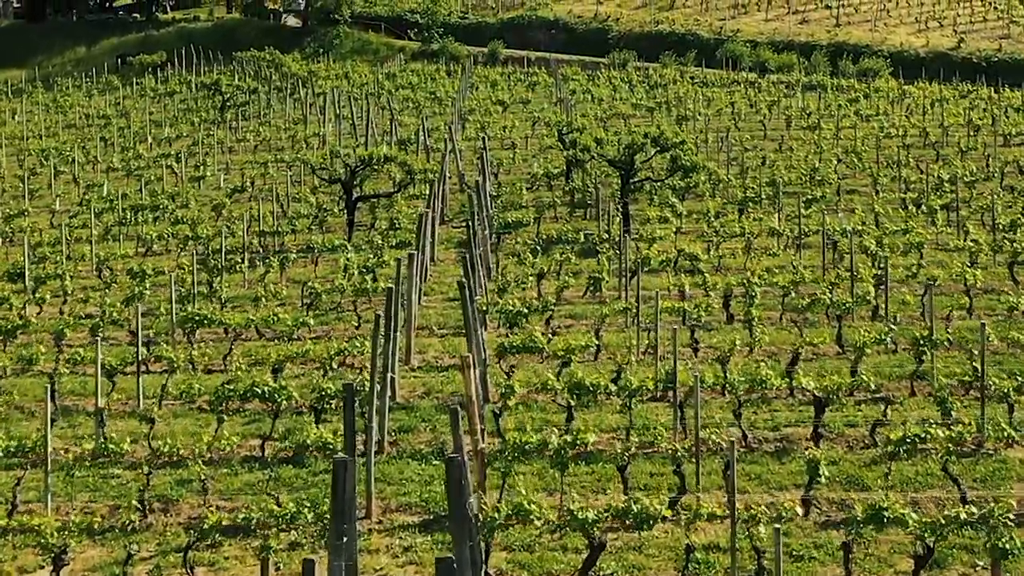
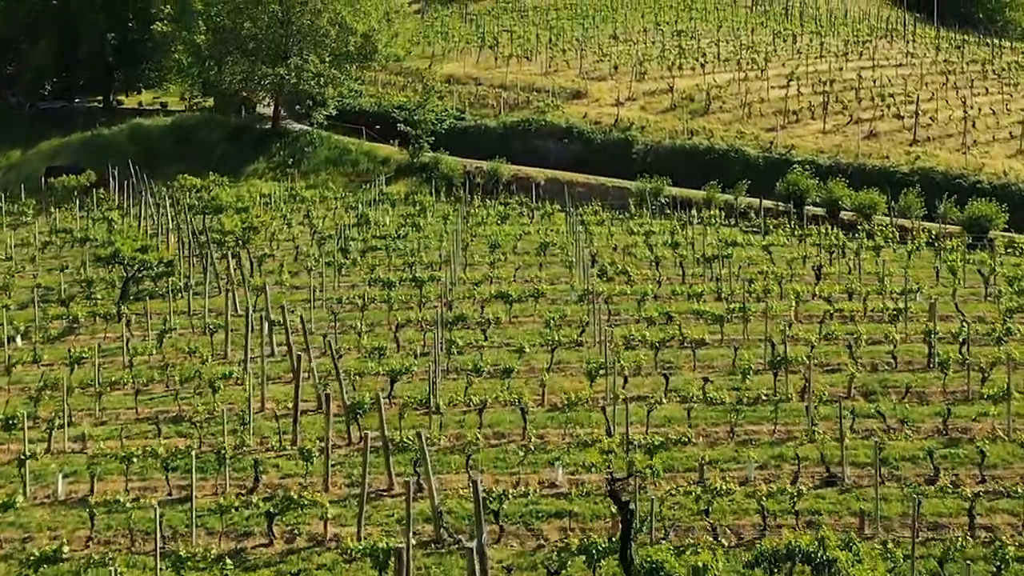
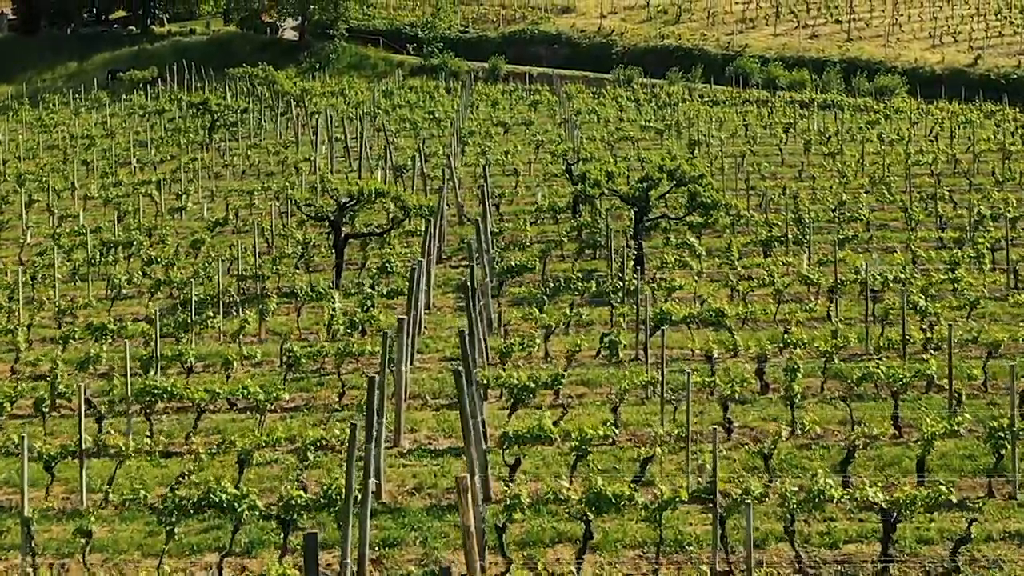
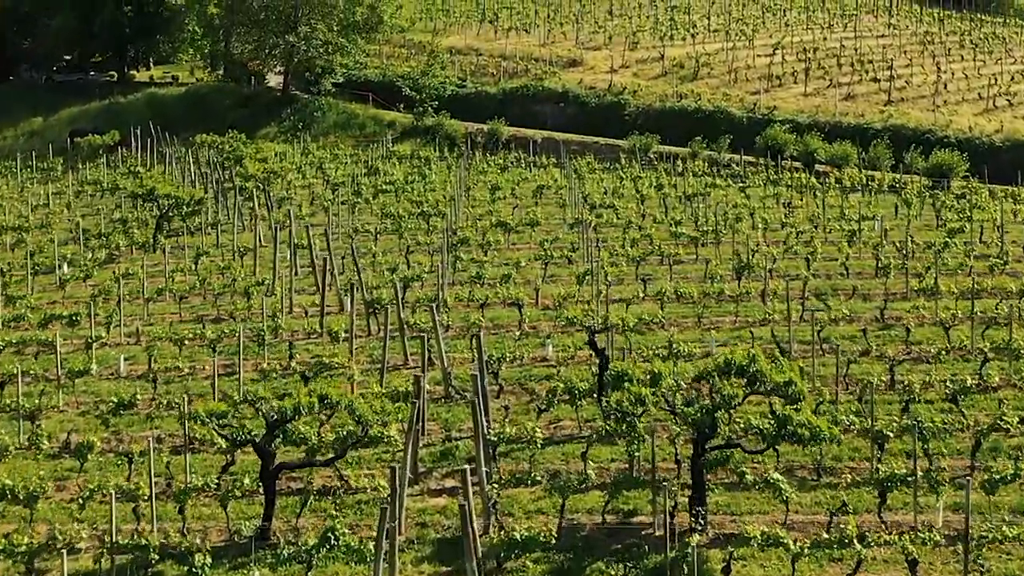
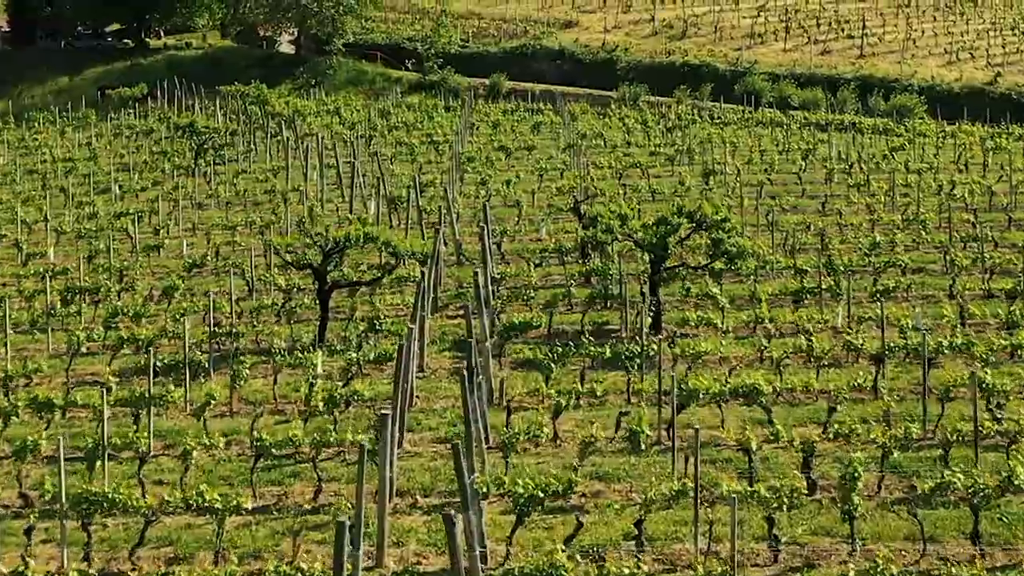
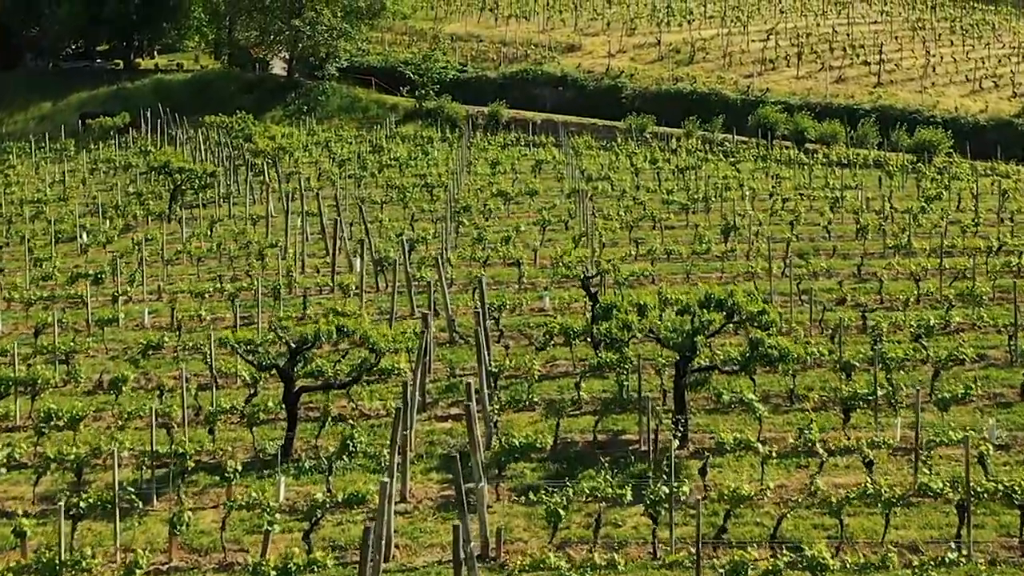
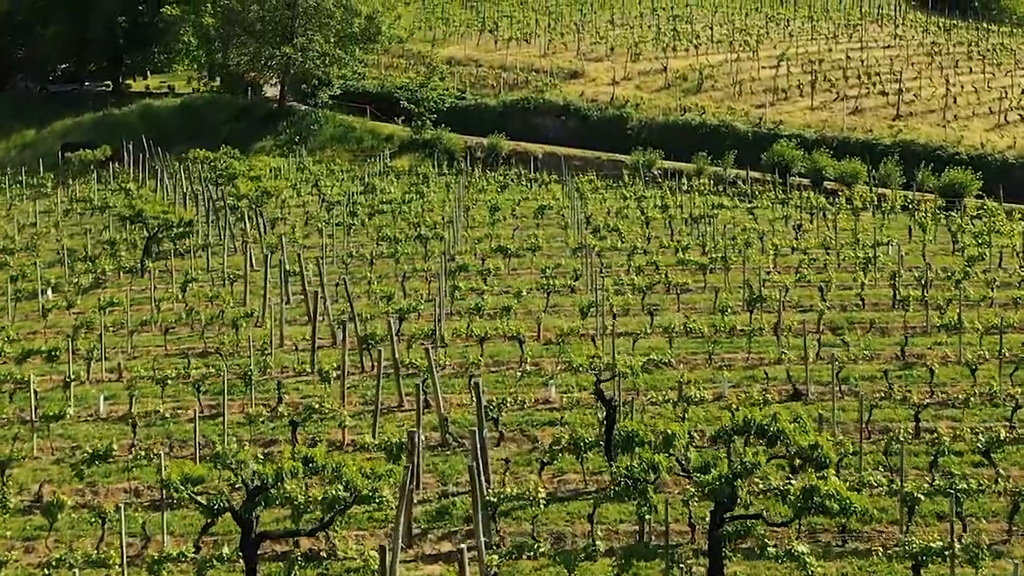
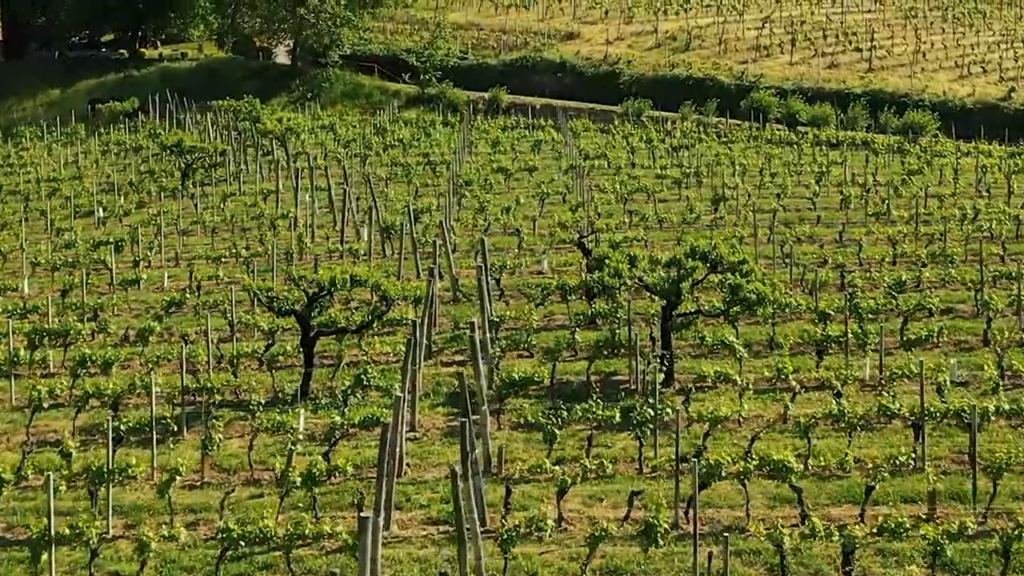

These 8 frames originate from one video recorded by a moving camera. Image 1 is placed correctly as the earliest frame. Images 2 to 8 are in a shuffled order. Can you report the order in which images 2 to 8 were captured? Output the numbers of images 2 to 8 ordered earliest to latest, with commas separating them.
3, 5, 8, 6, 4, 7, 2
